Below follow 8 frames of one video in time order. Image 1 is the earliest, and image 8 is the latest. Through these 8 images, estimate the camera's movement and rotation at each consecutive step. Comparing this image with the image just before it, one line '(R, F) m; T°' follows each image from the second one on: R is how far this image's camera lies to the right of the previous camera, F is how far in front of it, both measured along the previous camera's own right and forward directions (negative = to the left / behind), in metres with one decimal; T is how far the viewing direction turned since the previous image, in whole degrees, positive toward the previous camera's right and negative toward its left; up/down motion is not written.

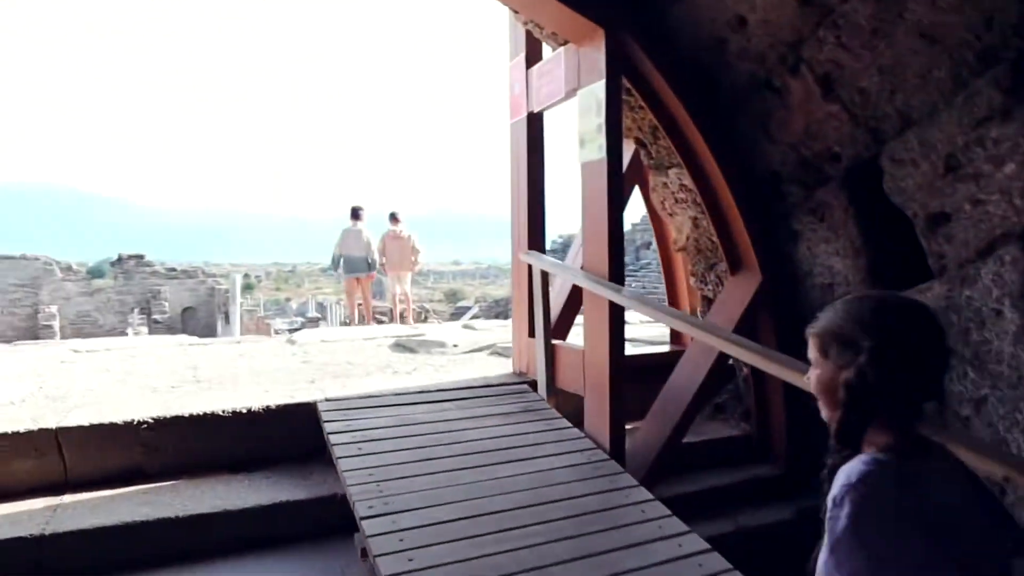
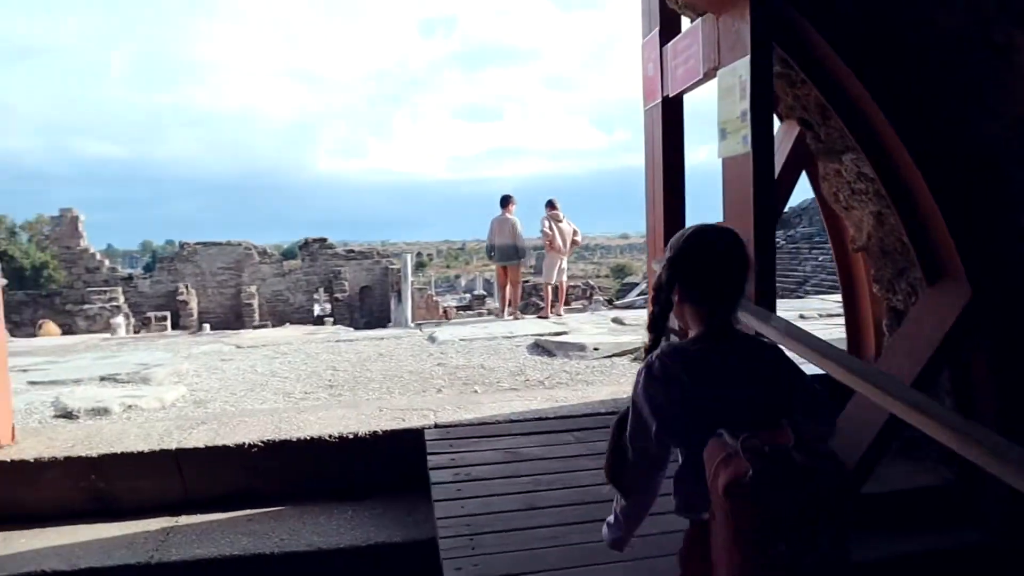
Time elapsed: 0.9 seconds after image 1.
(+0.1, +0.3) m; -13°
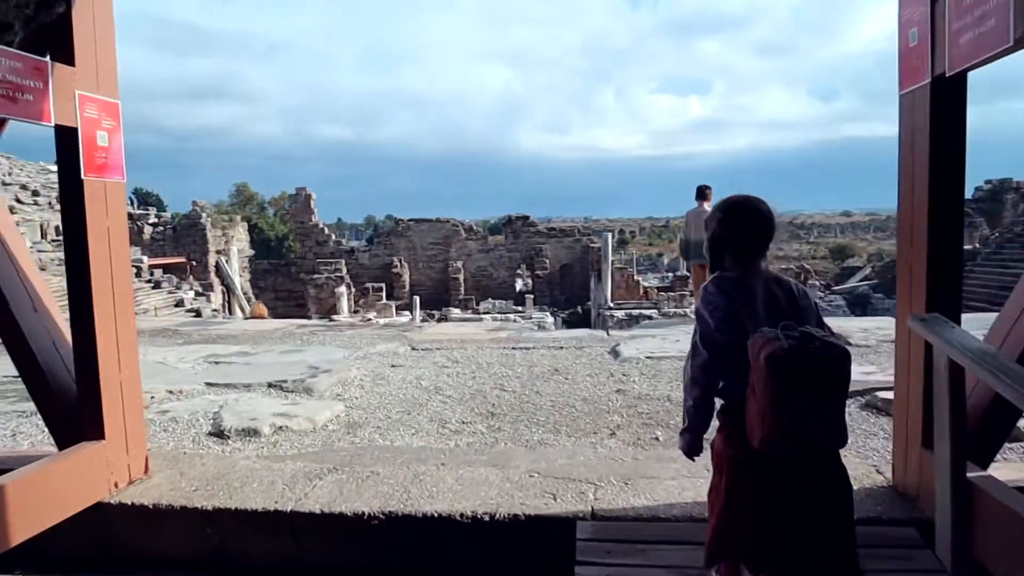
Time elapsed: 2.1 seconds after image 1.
(0.0, +0.6) m; -16°
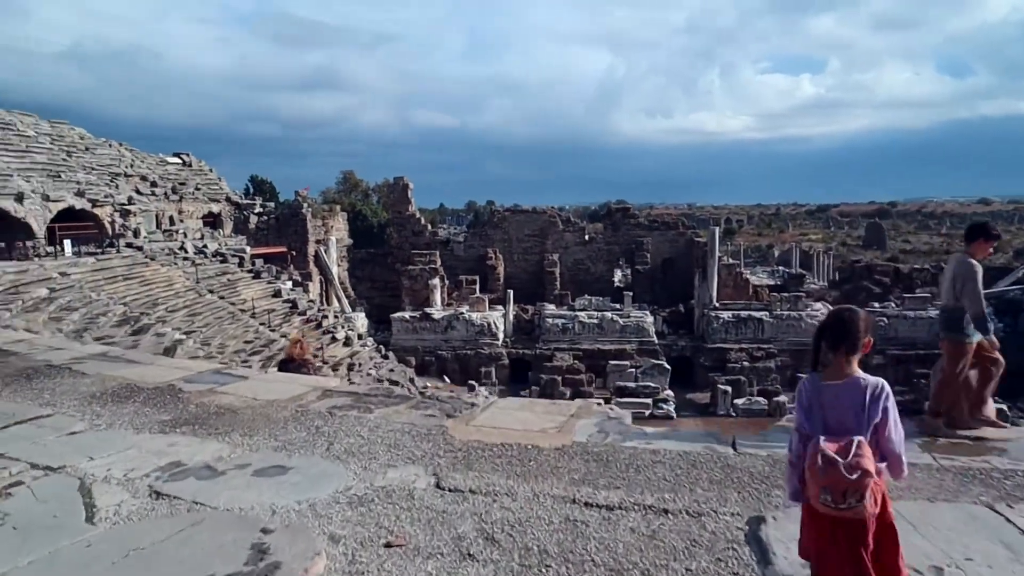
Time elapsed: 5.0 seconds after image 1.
(+0.1, +1.9) m; -8°
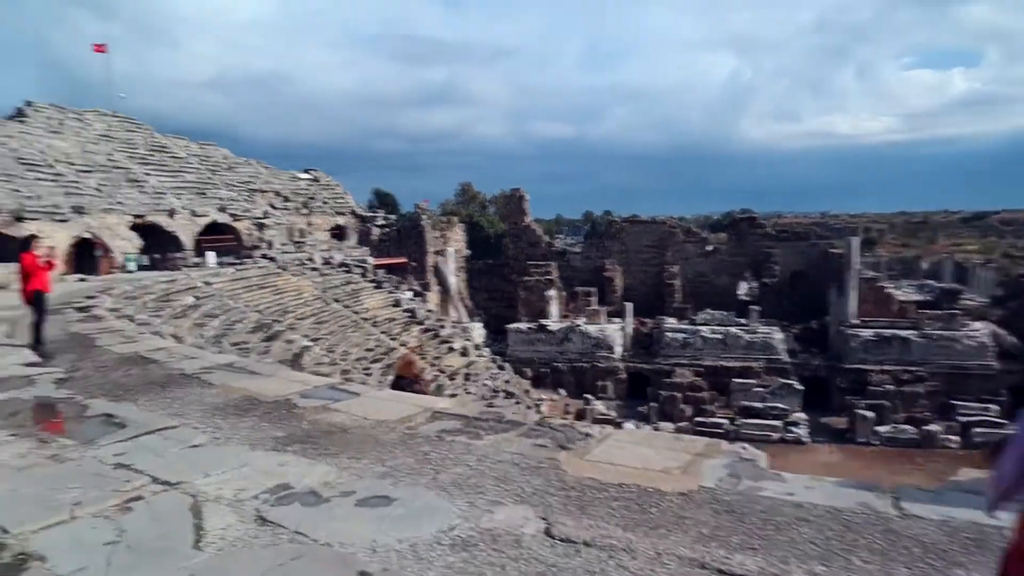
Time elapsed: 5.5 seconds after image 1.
(0.0, +0.3) m; -9°
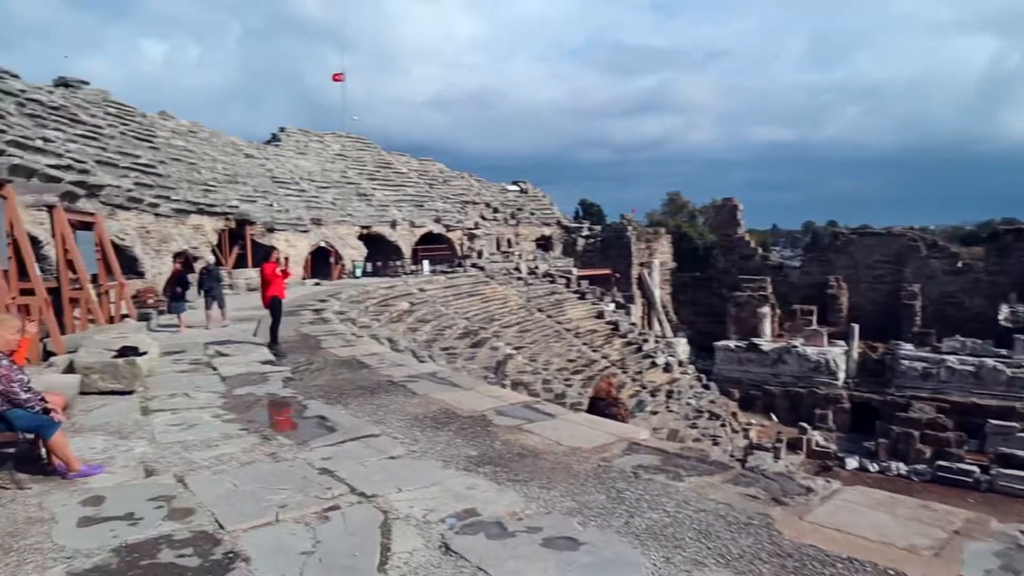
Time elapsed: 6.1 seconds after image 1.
(0.0, +0.3) m; -16°
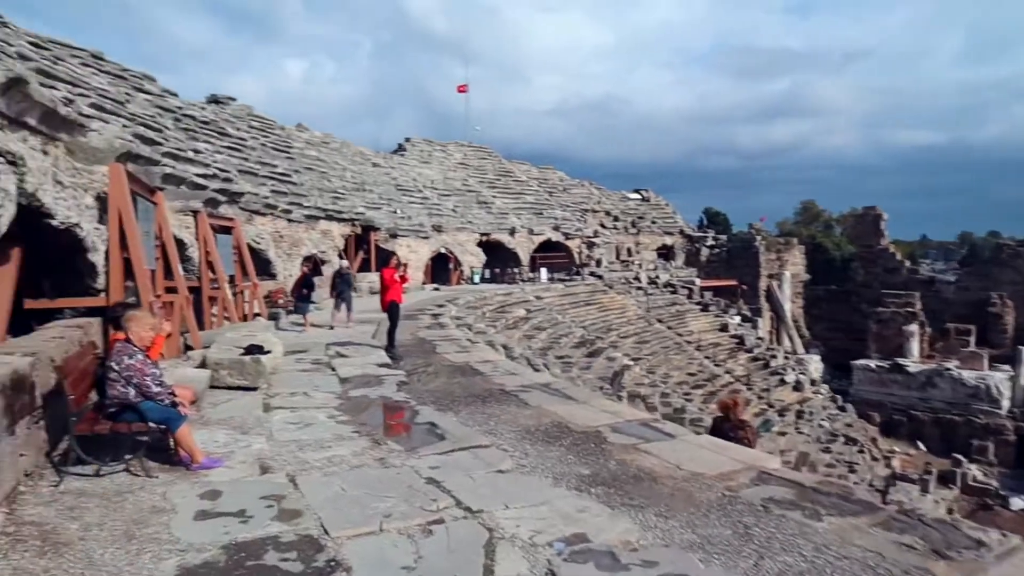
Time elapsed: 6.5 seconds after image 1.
(0.0, +0.3) m; -10°
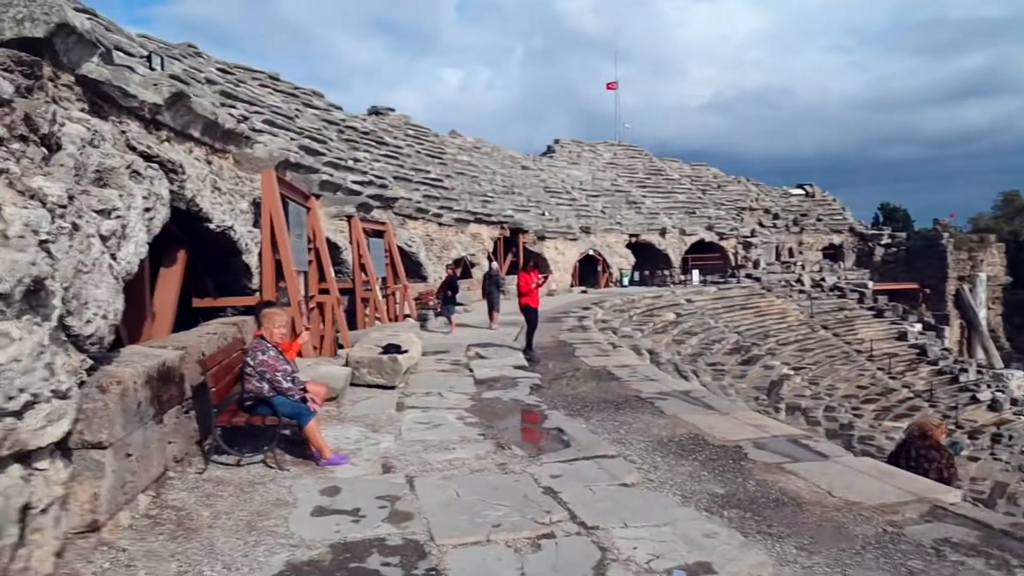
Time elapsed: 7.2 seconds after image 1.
(+0.2, +0.3) m; -13°
